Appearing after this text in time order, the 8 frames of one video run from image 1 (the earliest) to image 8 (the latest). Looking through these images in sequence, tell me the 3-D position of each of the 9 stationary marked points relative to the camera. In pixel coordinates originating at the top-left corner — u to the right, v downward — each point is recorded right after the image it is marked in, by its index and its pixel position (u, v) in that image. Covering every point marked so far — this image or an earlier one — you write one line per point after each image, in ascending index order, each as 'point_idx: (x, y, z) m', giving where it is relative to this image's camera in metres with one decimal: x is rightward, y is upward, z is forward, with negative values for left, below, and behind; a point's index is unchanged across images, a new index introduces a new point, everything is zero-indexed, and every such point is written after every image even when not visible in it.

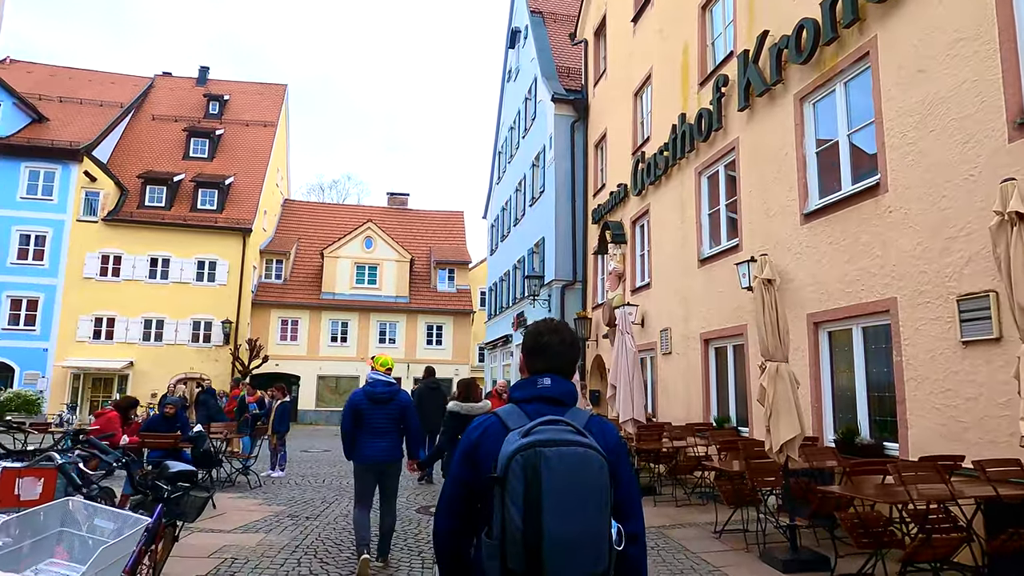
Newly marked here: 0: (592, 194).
0: (+1.4, +1.7, +12.9) m
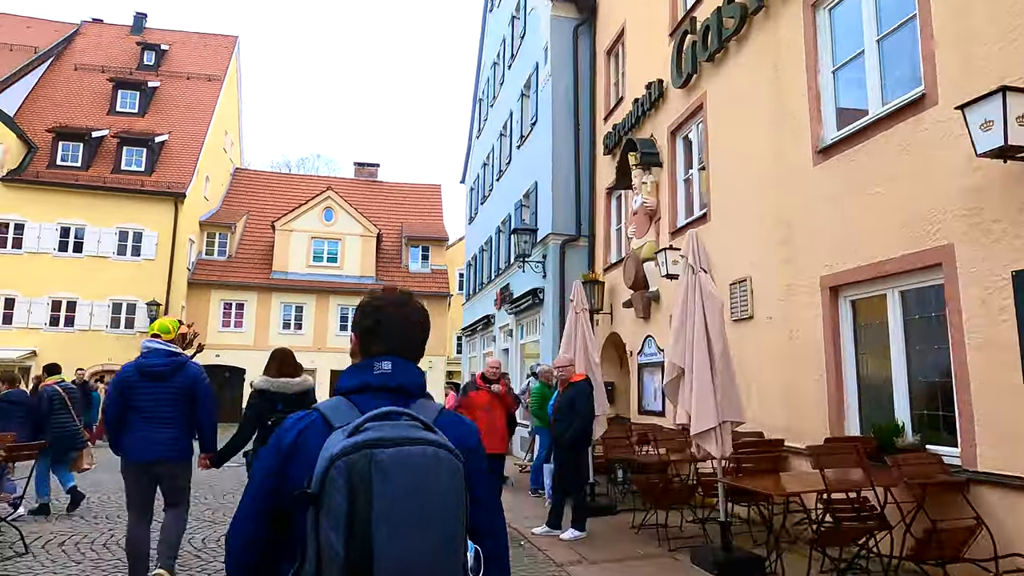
0: (+1.2, +2.2, +9.6) m
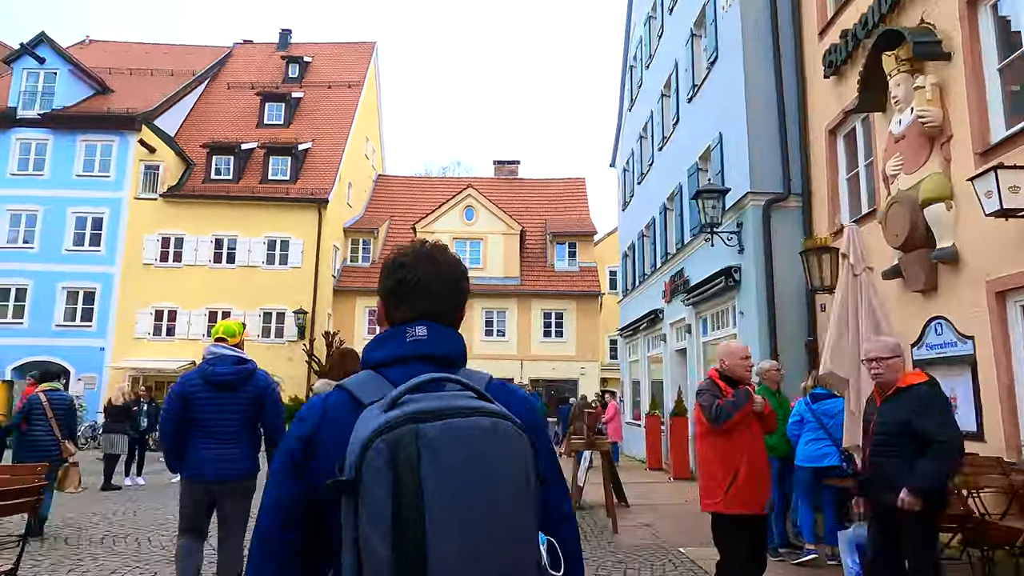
0: (+3.0, +2.5, +7.3) m
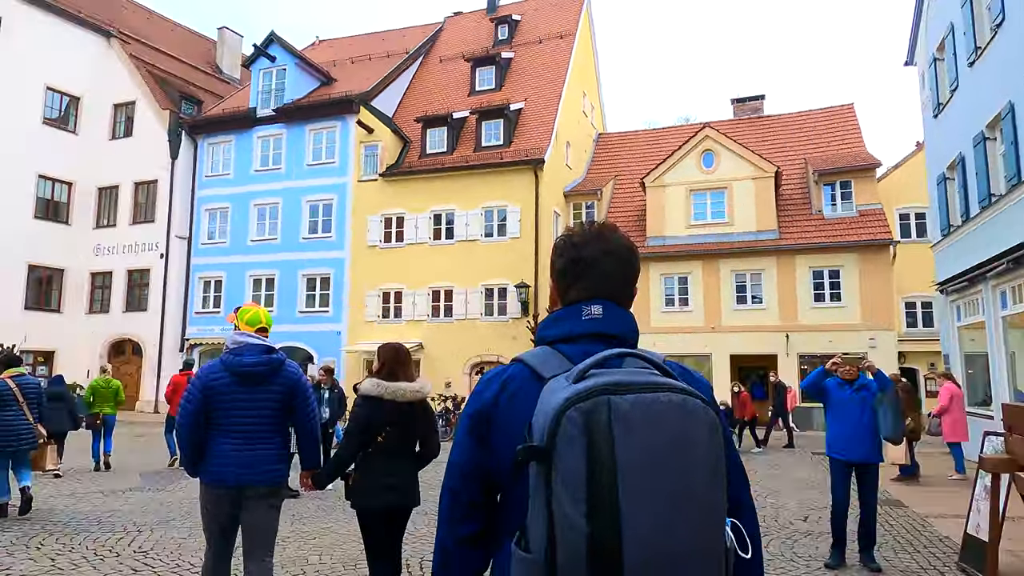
0: (+4.4, +3.2, +3.0) m
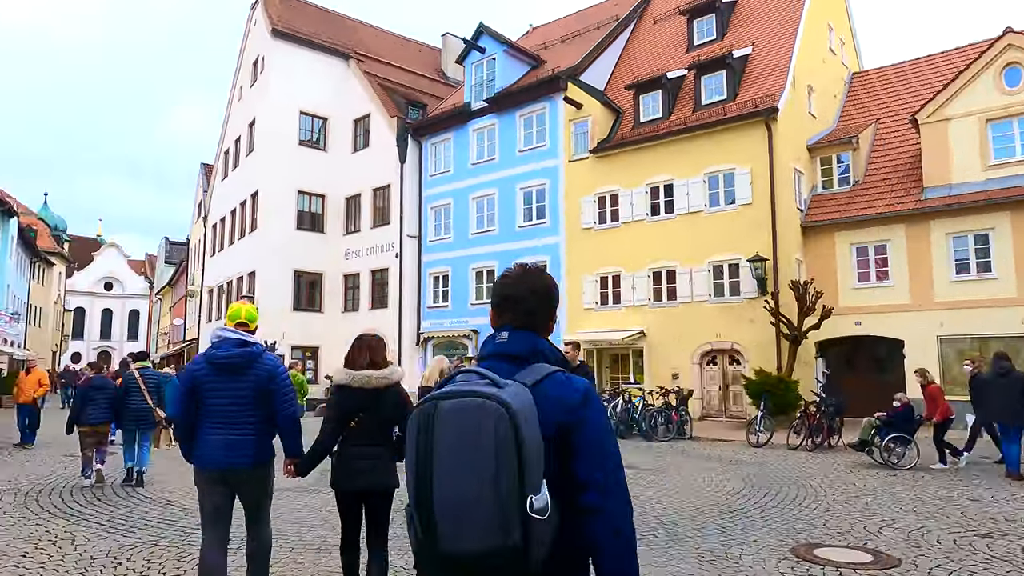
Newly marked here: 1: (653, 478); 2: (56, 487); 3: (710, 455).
0: (+3.6, +3.7, -0.7) m
1: (+2.1, -2.9, +11.2) m
2: (-7.0, -3.0, +11.4) m
3: (+3.9, -3.3, +14.5) m
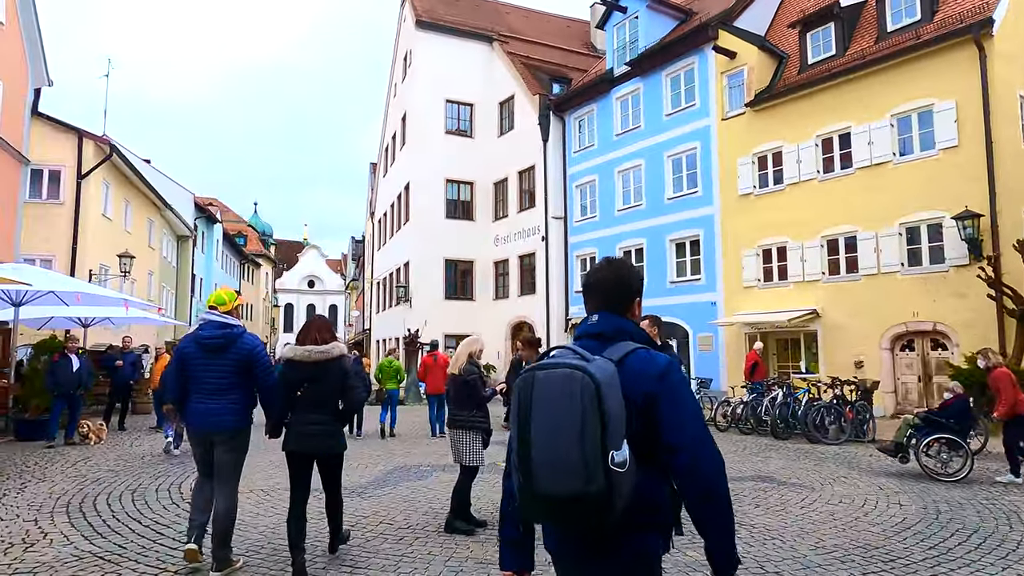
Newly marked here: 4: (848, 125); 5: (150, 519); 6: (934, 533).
0: (+1.4, +4.2, -3.7) m
1: (+3.1, -2.3, +8.2) m
2: (-5.7, -2.7, +10.7) m
3: (+5.6, -2.6, +11.0) m
4: (+8.4, +4.0, +18.4) m
5: (-3.7, -2.4, +7.6) m
6: (+3.7, -2.1, +6.5) m
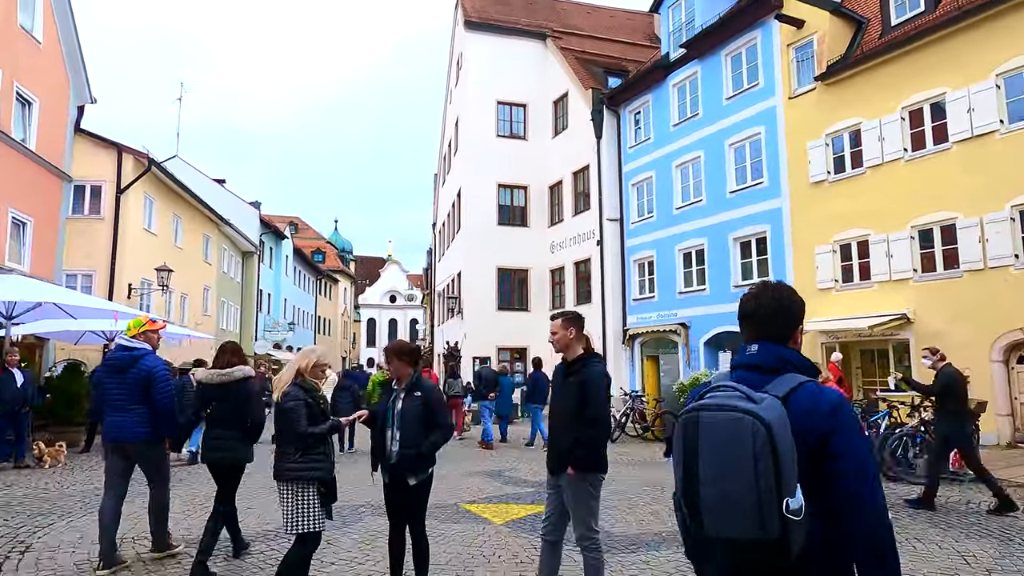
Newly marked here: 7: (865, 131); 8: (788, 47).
0: (-0.9, +4.6, -5.9) m
1: (+2.4, -2.1, +5.6) m
2: (-6.0, -2.7, +9.2) m
3: (+5.2, -2.5, +8.0) m
4: (+8.8, +4.1, +15.2) m
5: (-4.4, -2.3, +5.9) m
6: (+2.7, -1.9, +3.8) m
7: (+8.0, +3.6, +16.7) m
8: (+7.3, +6.4, +19.6) m
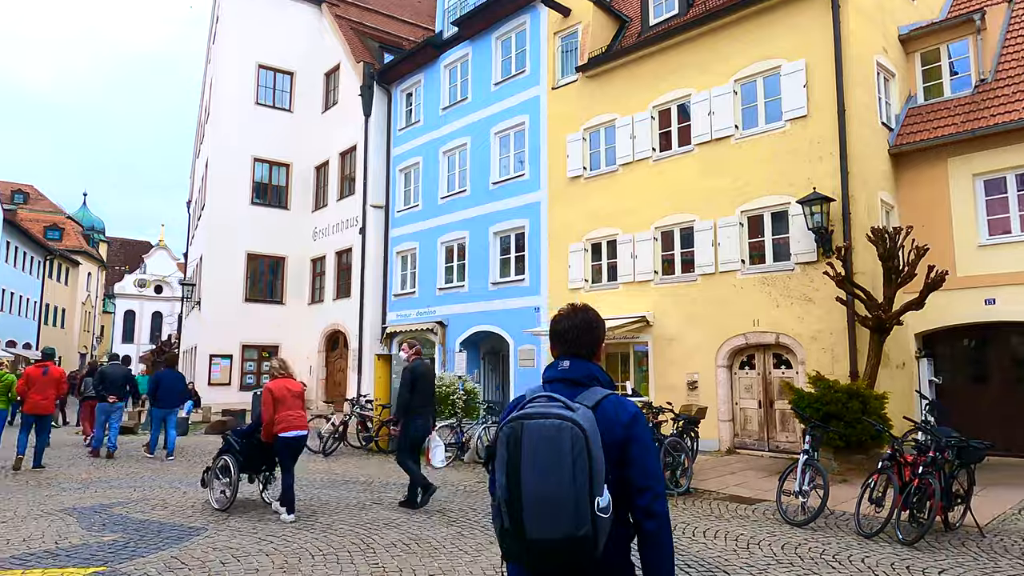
0: (-0.4, +4.7, -7.9) m
1: (-0.5, -2.0, +4.1) m
2: (-9.5, -2.2, +5.4) m
3: (+1.6, -2.4, +7.1) m
4: (+3.6, +4.0, +15.0) m
5: (-7.1, -1.9, +2.6) m
6: (+0.3, -1.8, +2.4) m
7: (+2.4, +3.5, +16.3) m
8: (+1.1, +6.4, +18.9) m
